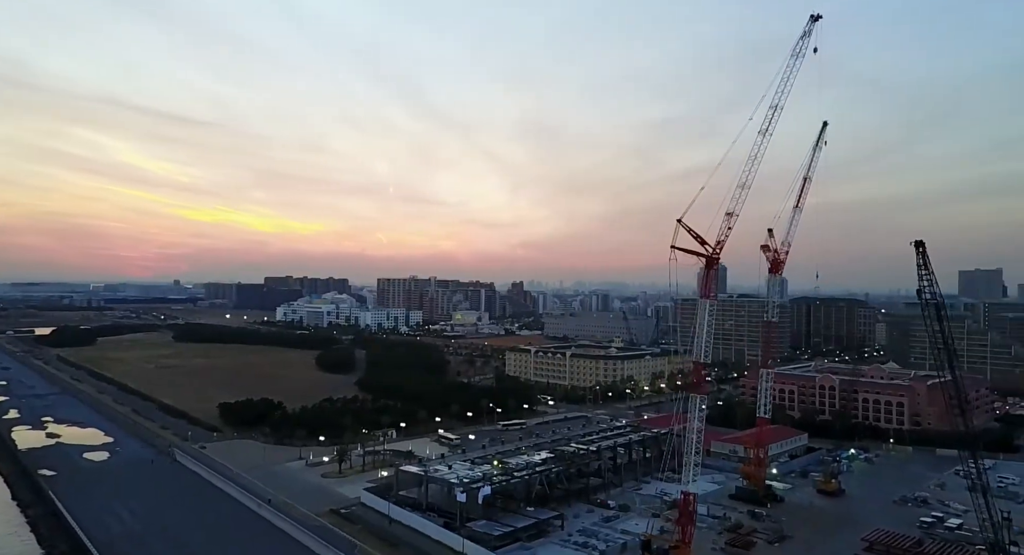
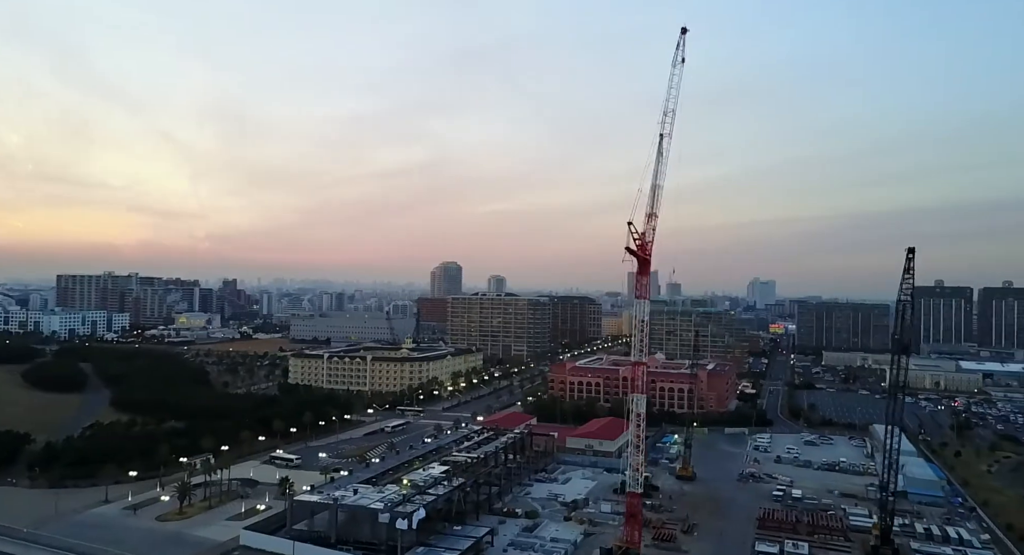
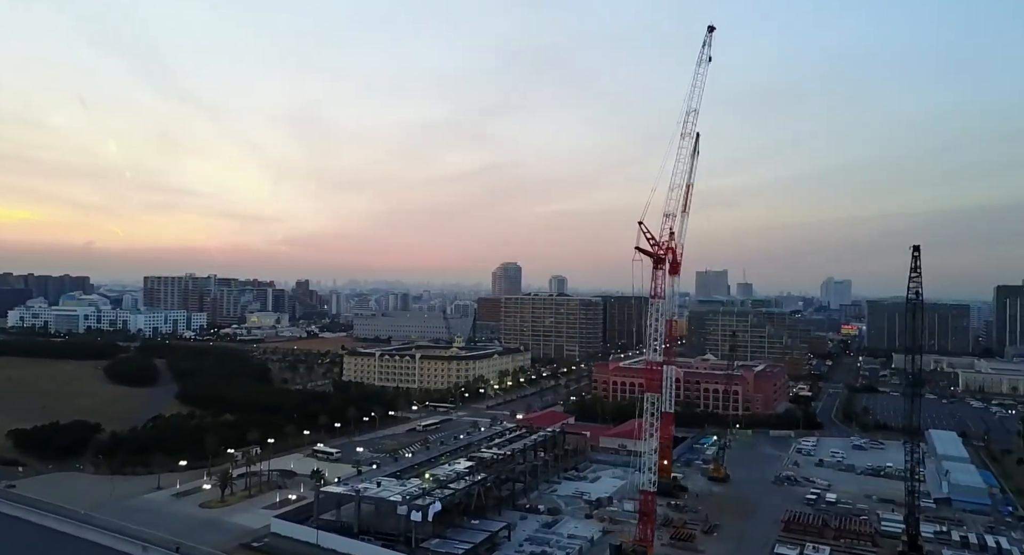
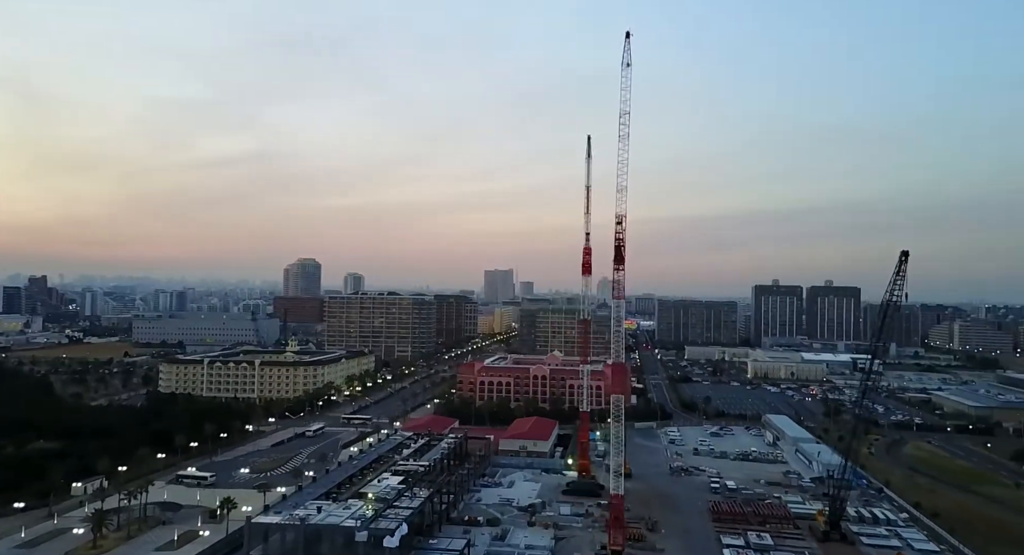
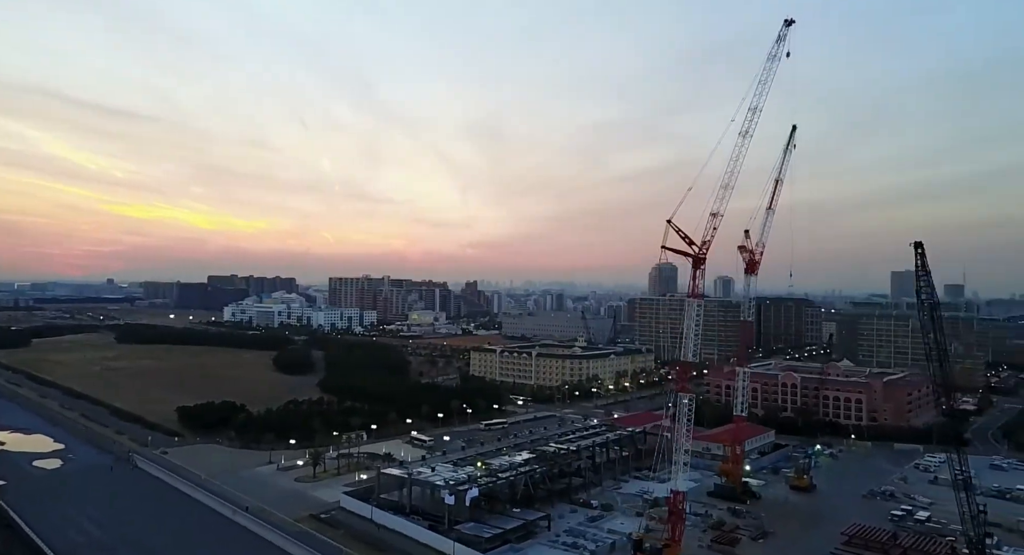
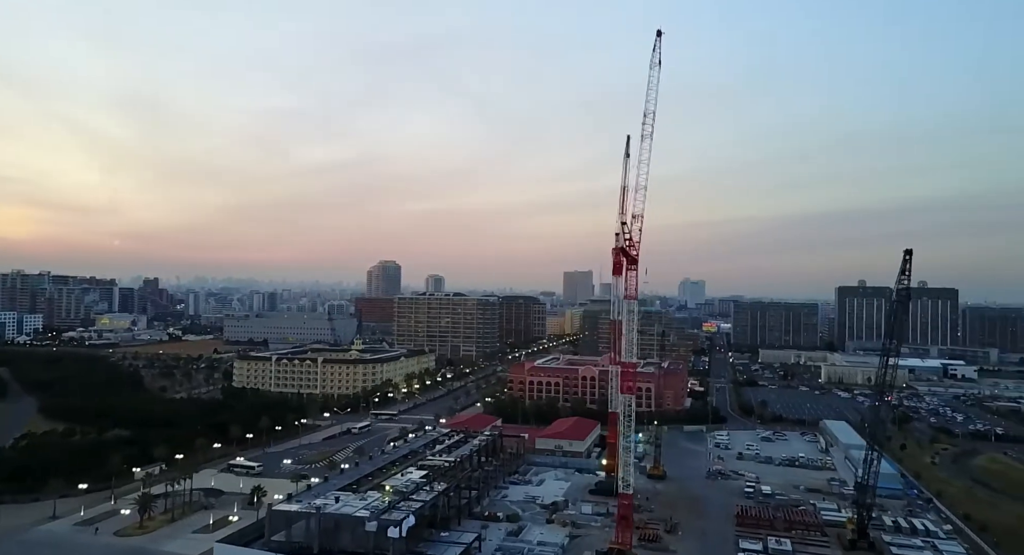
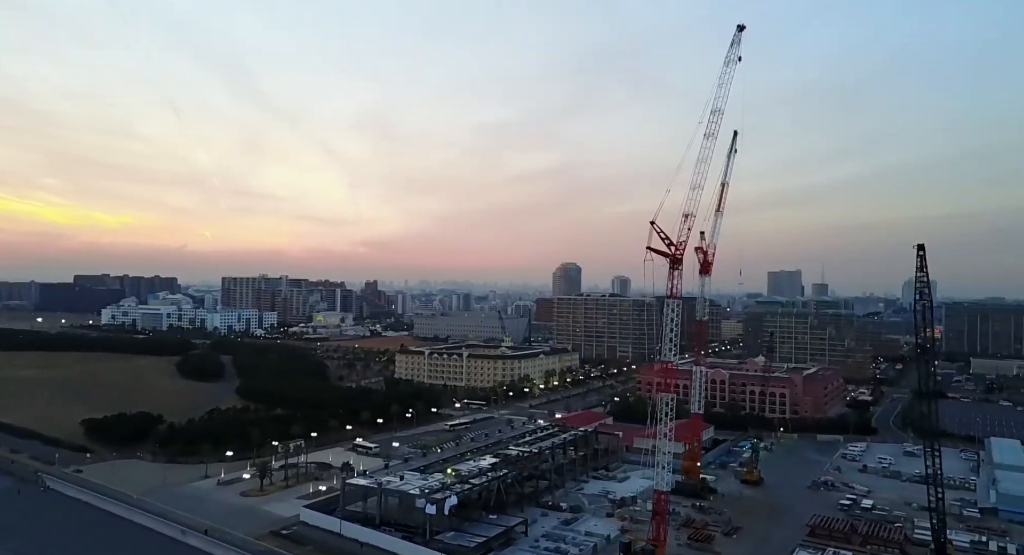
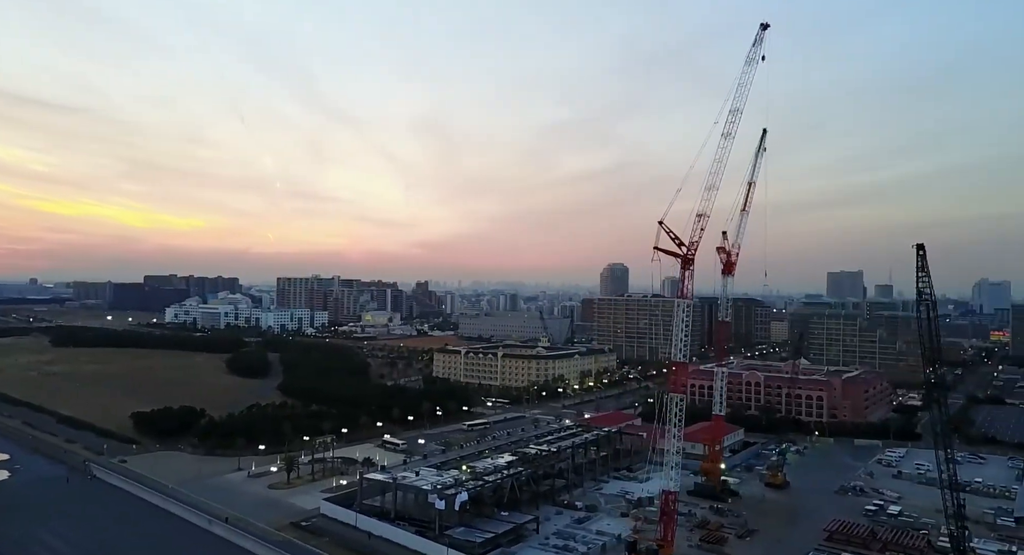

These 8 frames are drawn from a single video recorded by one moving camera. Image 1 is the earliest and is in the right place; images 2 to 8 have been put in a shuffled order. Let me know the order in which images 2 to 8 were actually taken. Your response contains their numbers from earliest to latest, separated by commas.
5, 8, 7, 3, 2, 6, 4
